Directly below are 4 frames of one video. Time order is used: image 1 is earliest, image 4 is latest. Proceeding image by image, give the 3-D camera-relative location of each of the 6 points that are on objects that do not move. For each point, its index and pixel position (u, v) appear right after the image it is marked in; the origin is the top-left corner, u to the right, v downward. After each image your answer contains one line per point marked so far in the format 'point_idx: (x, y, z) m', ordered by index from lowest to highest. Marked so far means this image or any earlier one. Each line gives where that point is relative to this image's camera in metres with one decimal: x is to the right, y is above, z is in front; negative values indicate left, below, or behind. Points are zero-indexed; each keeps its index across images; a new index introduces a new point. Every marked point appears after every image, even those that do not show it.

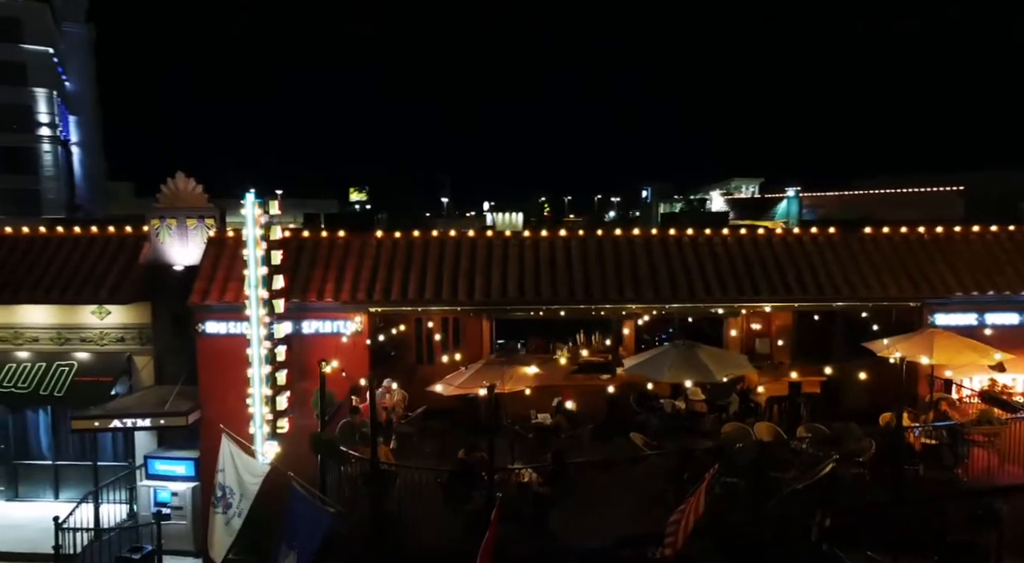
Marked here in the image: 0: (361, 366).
0: (-2.5, -1.4, +12.1) m
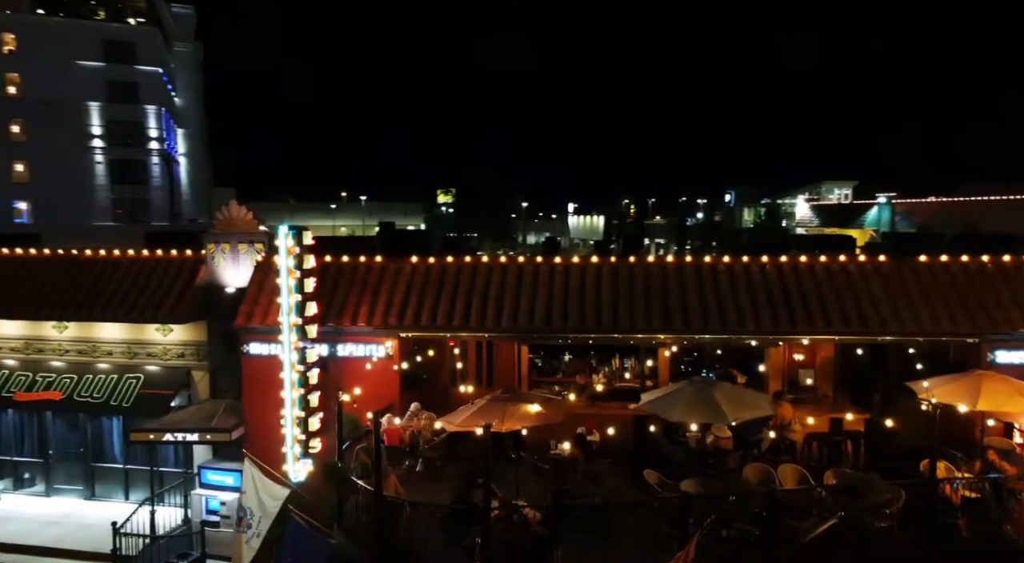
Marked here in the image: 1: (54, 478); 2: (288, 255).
0: (-2.1, -1.9, +12.5) m
1: (-9.1, -3.9, +14.7) m
2: (-3.5, +0.4, +11.6) m
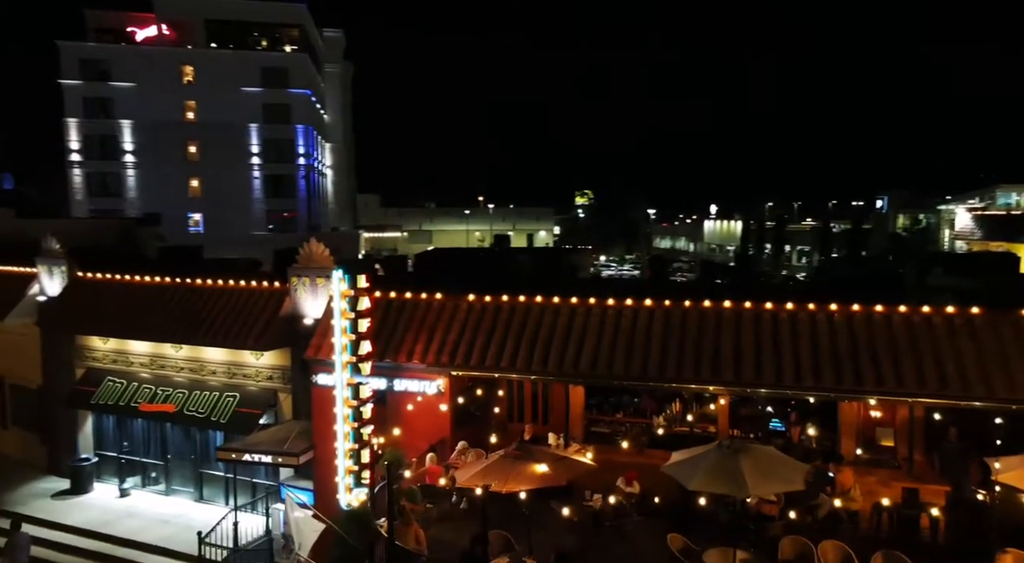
0: (-1.2, -2.5, +12.9) m
1: (-7.6, -4.4, +16.7) m
2: (-2.8, -0.3, +12.3) m
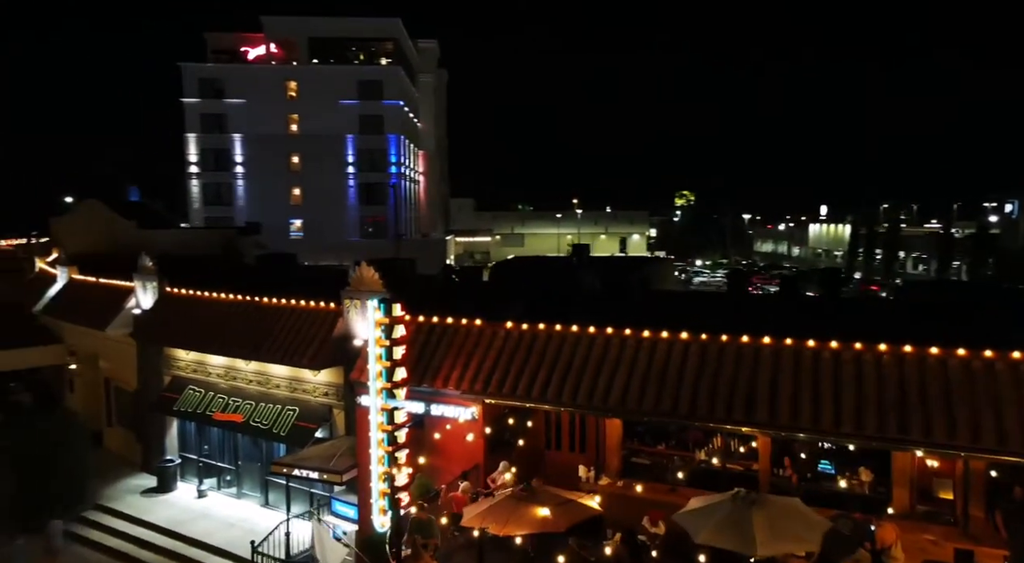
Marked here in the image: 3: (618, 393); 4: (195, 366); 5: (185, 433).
0: (-0.7, -3.0, +13.0) m
1: (-6.4, -4.8, +17.7) m
2: (-2.3, -0.7, +12.7) m
3: (+1.7, -1.8, +12.0) m
4: (-7.9, -2.1, +18.4) m
5: (-8.4, -3.9, +18.9) m
